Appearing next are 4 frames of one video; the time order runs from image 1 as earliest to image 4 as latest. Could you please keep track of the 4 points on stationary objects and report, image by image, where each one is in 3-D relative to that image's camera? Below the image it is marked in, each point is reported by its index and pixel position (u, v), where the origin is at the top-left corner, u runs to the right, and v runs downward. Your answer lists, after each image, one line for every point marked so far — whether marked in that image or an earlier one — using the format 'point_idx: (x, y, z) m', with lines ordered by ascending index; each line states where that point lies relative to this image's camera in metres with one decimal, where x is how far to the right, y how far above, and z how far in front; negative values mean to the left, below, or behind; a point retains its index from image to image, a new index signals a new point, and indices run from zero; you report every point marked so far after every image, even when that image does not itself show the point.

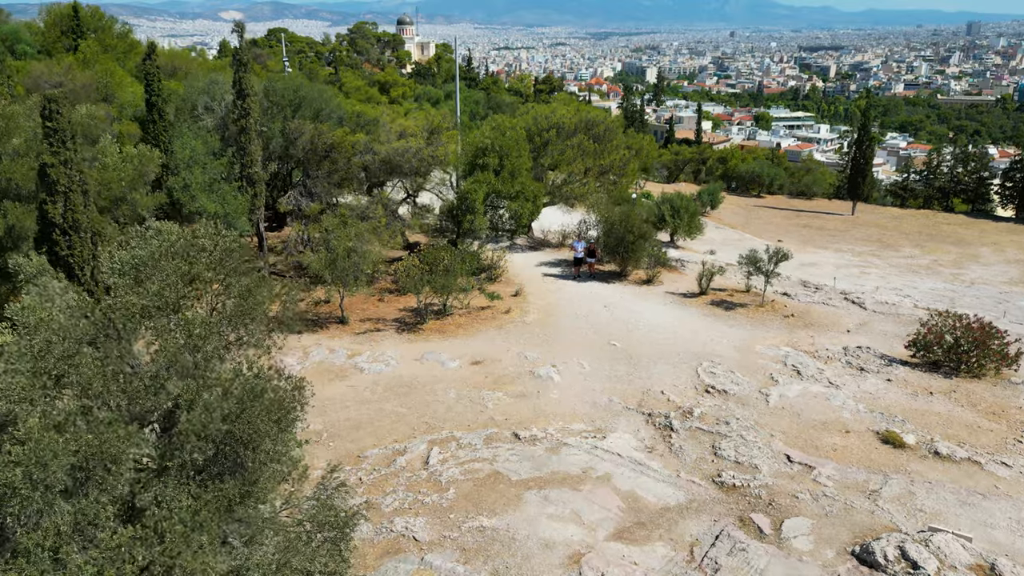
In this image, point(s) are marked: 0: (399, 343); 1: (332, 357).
0: (-2.3, -1.1, +17.0) m
1: (-3.4, -1.3, +16.1) m
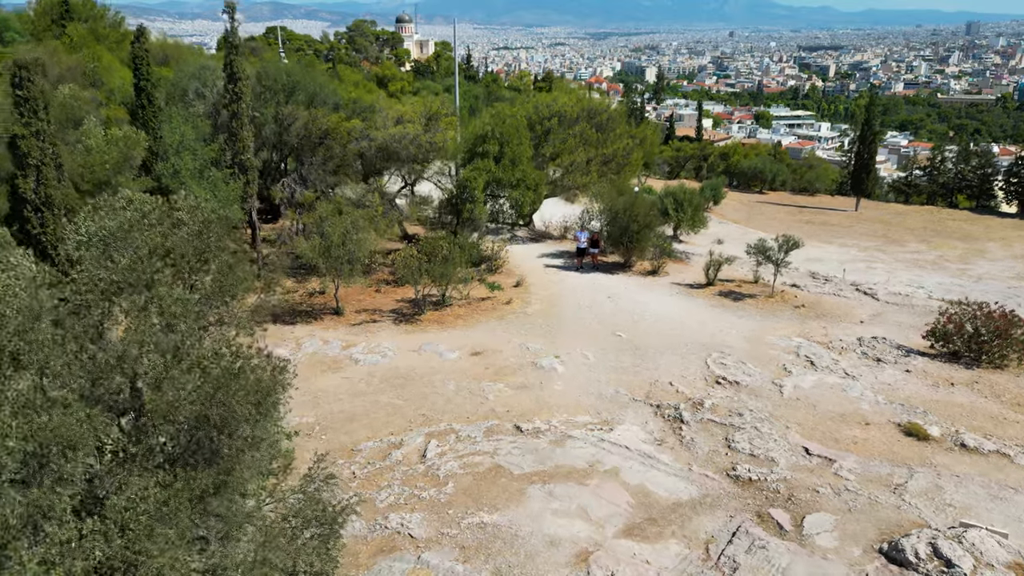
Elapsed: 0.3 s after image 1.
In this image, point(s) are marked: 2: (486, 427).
0: (-2.3, -0.9, +16.4) m
1: (-3.4, -1.1, +15.5) m
2: (-0.4, -2.0, +11.8) m
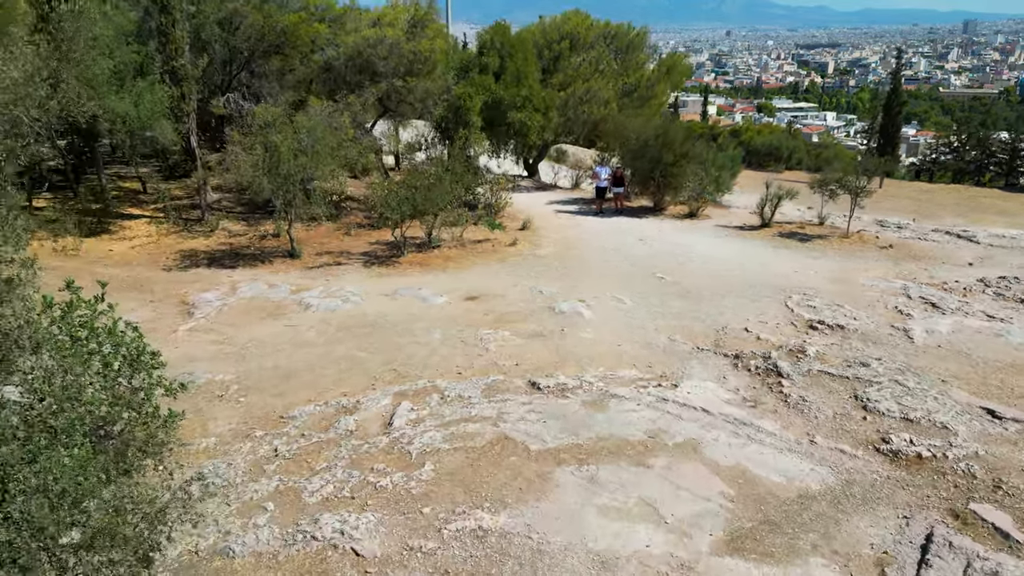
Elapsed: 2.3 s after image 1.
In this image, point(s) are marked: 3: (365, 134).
0: (-2.2, +0.2, +12.4) m
1: (-3.3, -0.1, +11.5) m
2: (-0.3, -0.9, +7.9) m
3: (-2.8, +3.0, +16.3) m
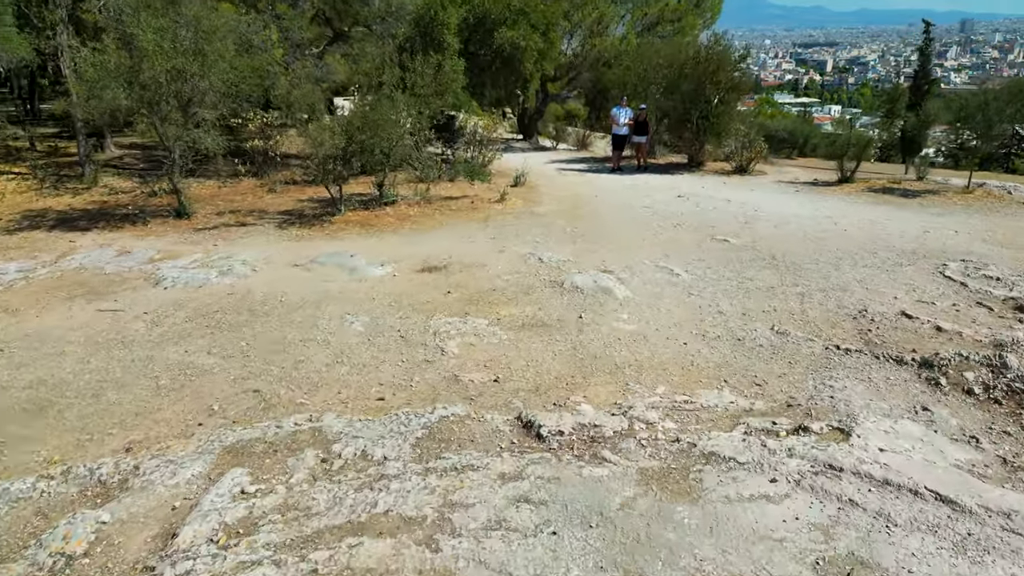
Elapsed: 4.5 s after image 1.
0: (-2.3, +0.5, +8.2) m
1: (-3.4, +0.2, +7.3) m
2: (-0.4, -0.6, +3.7) m
3: (-3.0, +3.2, +12.1) m
